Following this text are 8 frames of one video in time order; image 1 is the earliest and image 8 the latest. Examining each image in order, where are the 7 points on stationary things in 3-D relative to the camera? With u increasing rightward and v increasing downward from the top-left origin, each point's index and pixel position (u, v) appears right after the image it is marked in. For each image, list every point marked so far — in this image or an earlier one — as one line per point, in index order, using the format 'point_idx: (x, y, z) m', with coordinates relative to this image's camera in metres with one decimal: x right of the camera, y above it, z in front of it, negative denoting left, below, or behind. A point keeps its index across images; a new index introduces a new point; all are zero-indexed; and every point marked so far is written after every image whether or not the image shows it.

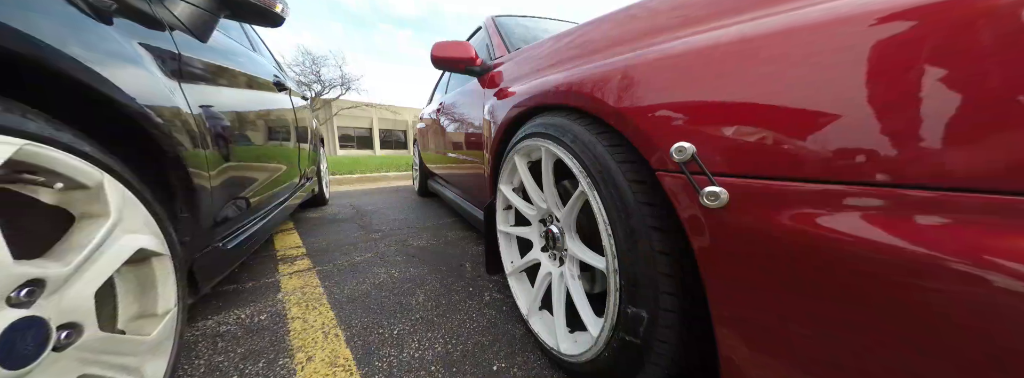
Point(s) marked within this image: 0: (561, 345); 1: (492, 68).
0: (+0.1, -0.4, +0.7) m
1: (-0.1, +0.6, +1.3) m
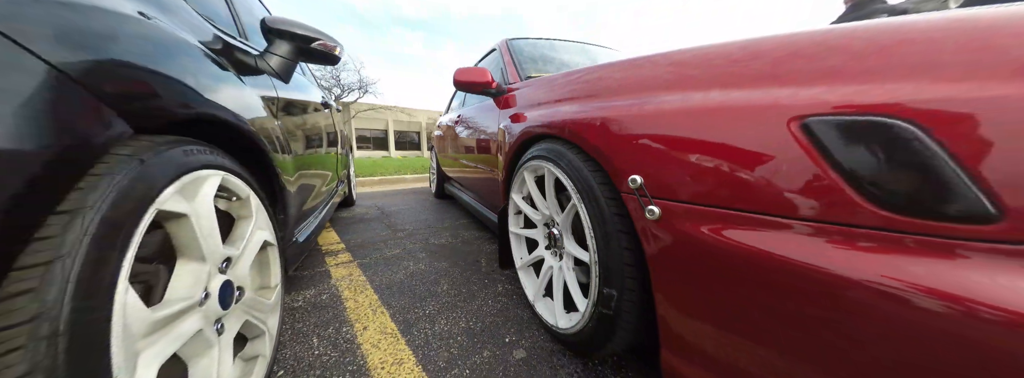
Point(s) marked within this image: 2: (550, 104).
0: (+0.2, -0.5, +0.9) m
1: (0.0, +0.6, +1.5) m
2: (+0.2, +0.3, +1.0) m
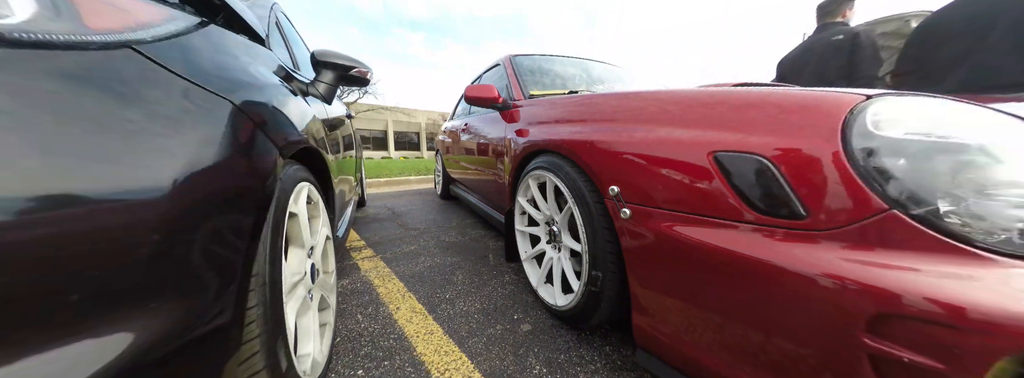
0: (+0.2, -0.5, +1.1) m
1: (0.0, +0.6, +1.7) m
2: (+0.2, +0.3, +1.2) m
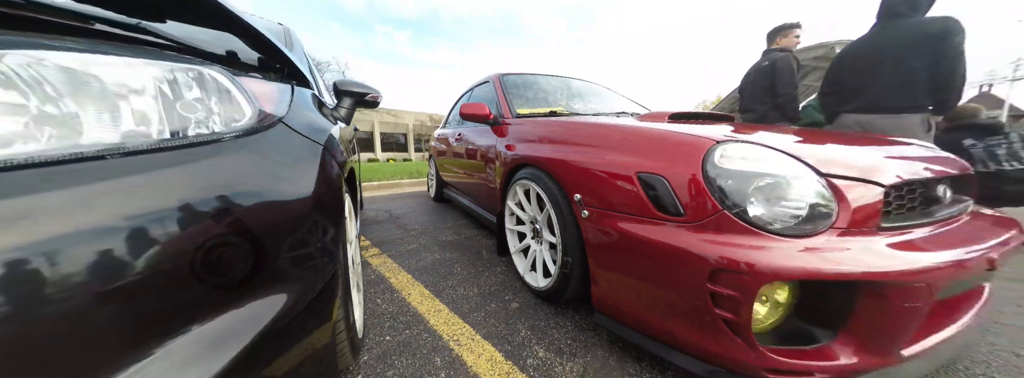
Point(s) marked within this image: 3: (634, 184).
0: (+0.1, -0.5, +1.4) m
1: (-0.1, +0.5, +2.0) m
2: (+0.1, +0.3, +1.5) m
3: (+0.4, 0.0, +0.9) m
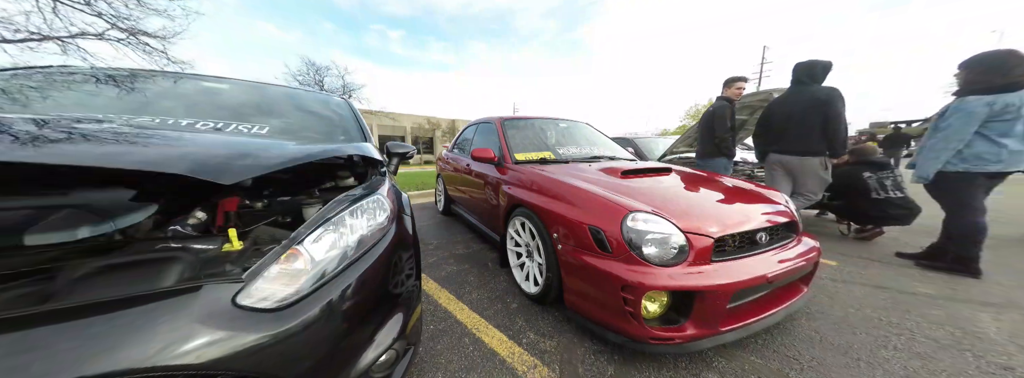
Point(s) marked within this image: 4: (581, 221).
0: (+0.1, -0.8, +2.0) m
1: (-0.1, +0.3, +2.6) m
2: (+0.1, 0.0, +2.1) m
3: (+0.4, -0.3, +1.5) m
4: (+0.4, -0.2, +1.6) m
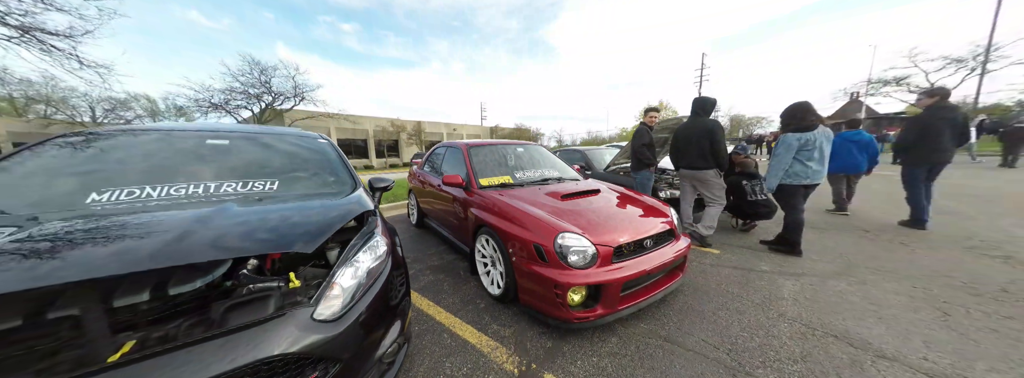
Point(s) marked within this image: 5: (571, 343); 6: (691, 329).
0: (-0.2, -1.0, +2.5) m
1: (-0.5, 0.0, +3.1) m
2: (-0.2, -0.2, +2.6) m
3: (+0.1, -0.5, +2.1) m
4: (+0.1, -0.4, +2.2) m
5: (+0.5, -1.2, +1.9) m
6: (+1.4, -1.1, +2.0) m
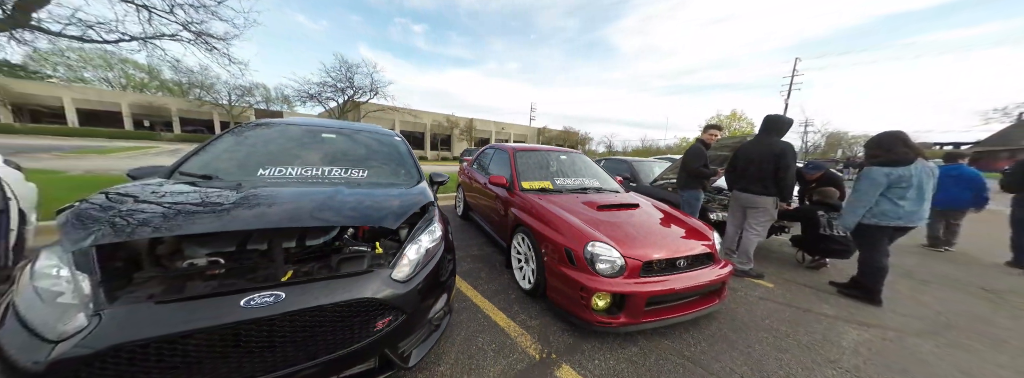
0: (+0.2, -1.0, +2.7) m
1: (0.0, 0.0, +3.4) m
2: (+0.2, -0.2, +2.9) m
3: (+0.5, -0.5, +2.3) m
4: (+0.4, -0.5, +2.4) m
5: (+0.7, -1.3, +2.1) m
6: (+1.6, -1.3, +2.0) m
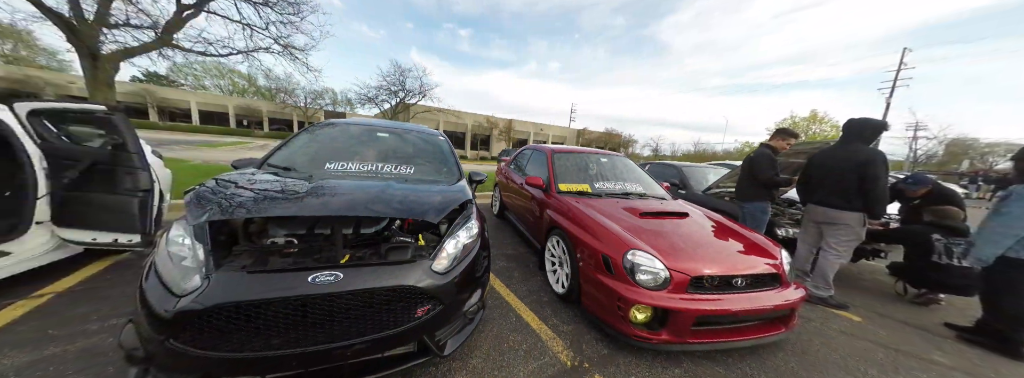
0: (+0.5, -1.1, +2.7) m
1: (+0.5, 0.0, +3.4) m
2: (+0.6, -0.3, +2.8) m
3: (+0.8, -0.6, +2.2) m
4: (+0.8, -0.5, +2.3) m
5: (+0.9, -1.3, +2.0) m
6: (+1.9, -1.4, +1.8) m
